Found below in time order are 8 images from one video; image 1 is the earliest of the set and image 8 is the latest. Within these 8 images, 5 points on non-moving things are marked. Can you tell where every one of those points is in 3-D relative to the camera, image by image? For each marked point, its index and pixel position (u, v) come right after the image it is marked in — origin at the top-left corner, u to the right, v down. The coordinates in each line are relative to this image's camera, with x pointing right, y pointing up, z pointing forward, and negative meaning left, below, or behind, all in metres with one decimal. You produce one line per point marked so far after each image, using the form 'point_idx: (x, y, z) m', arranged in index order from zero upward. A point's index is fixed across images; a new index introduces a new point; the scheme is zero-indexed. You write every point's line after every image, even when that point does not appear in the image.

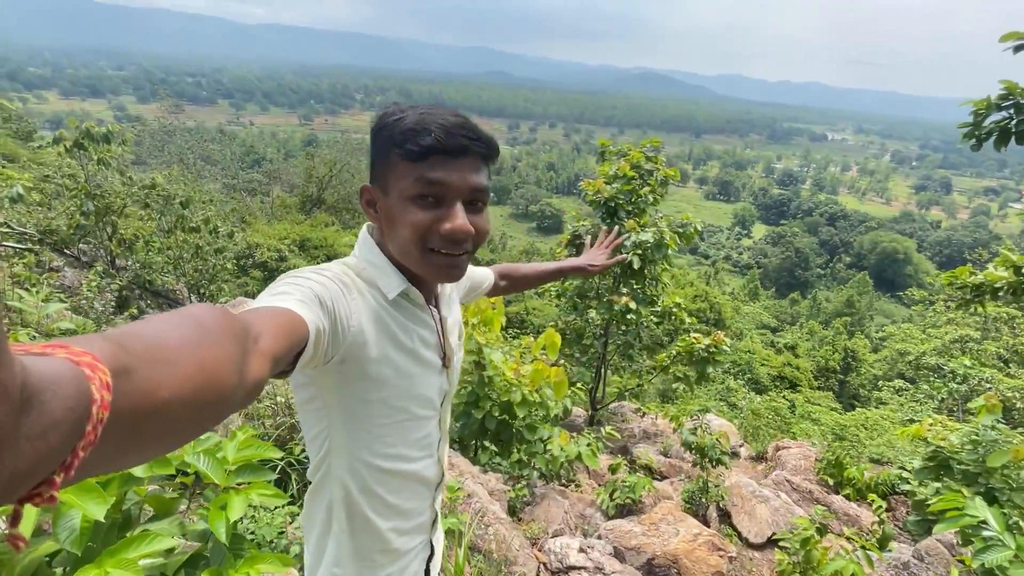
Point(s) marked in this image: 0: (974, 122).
0: (+3.8, +1.4, +4.0) m
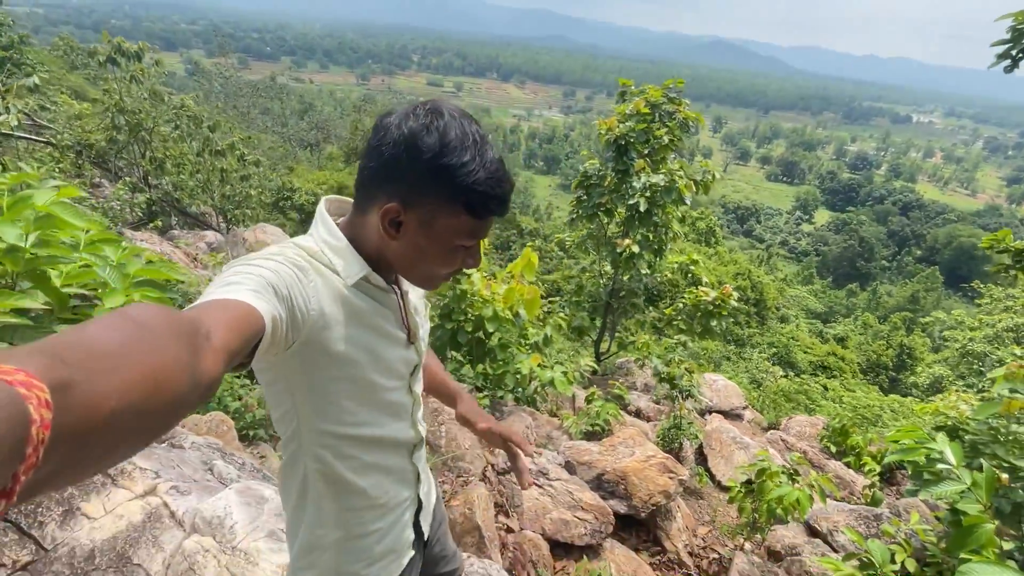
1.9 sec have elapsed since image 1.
0: (+3.7, +1.8, +3.5) m
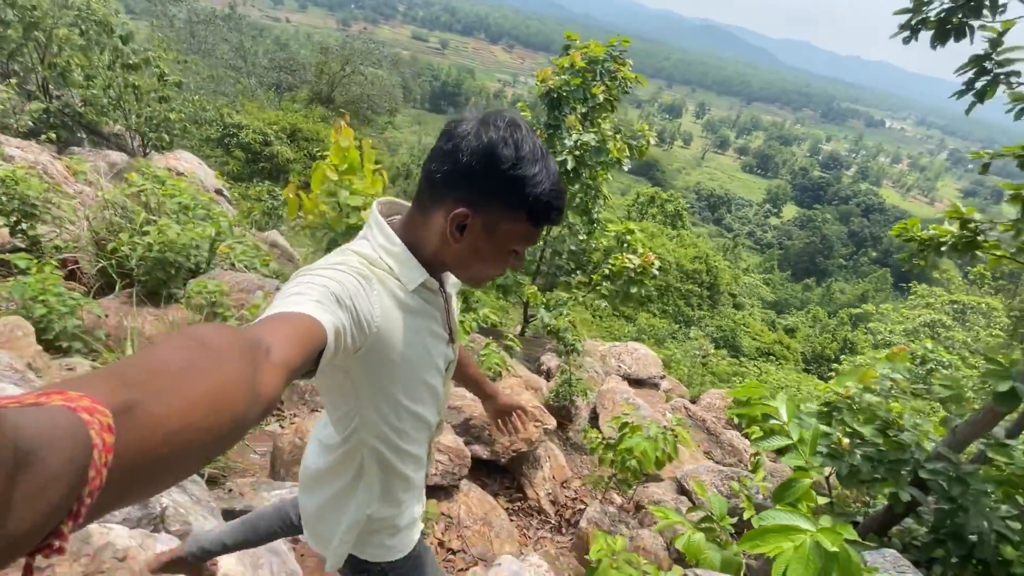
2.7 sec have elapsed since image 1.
0: (+2.9, +2.0, +3.5) m
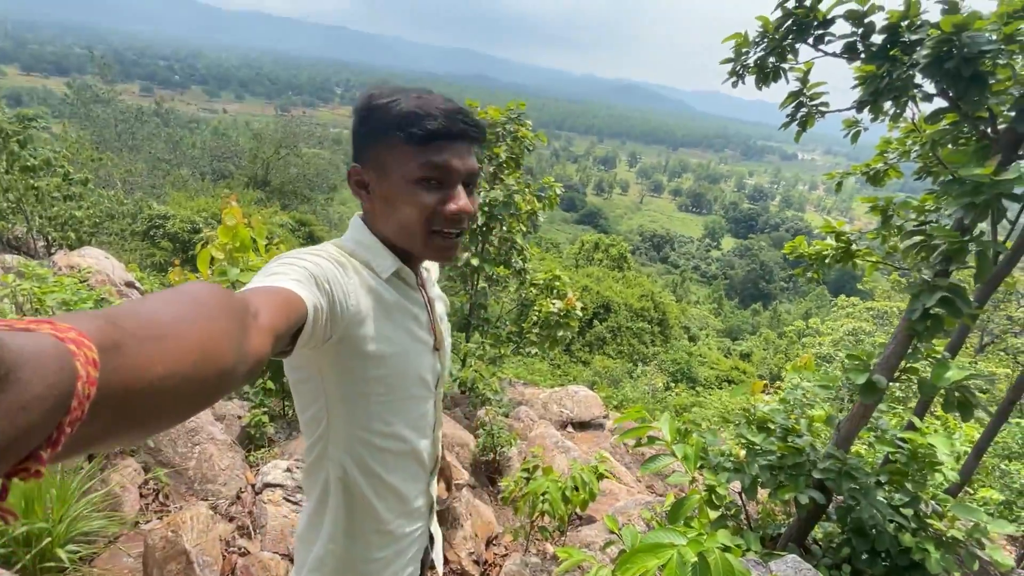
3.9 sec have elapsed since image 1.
0: (+1.9, +1.9, +4.0) m
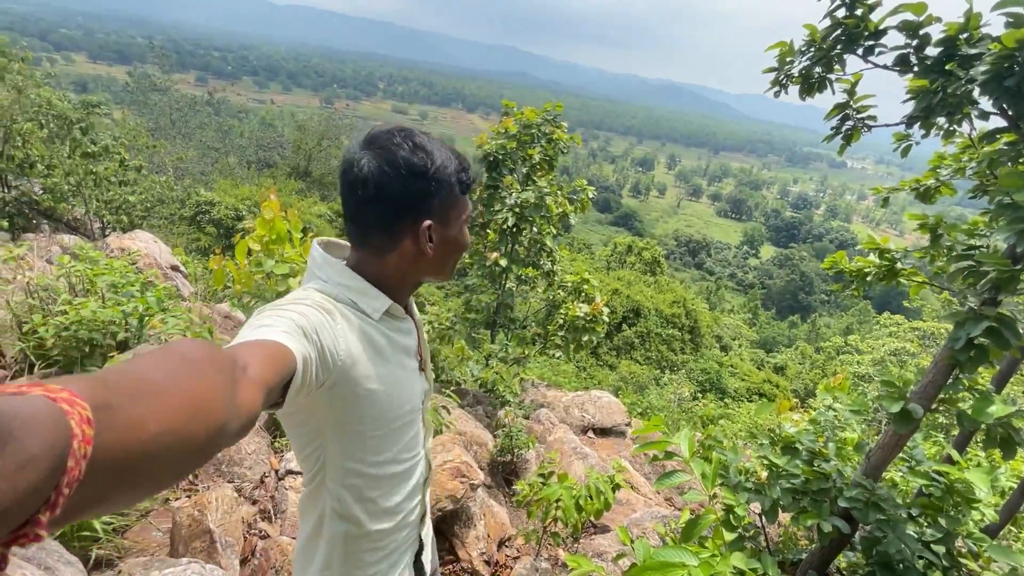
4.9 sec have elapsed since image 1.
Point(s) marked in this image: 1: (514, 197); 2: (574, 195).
0: (+2.1, +1.8, +3.9) m
1: (0.0, +1.3, +6.8) m
2: (+1.0, +1.5, +7.8) m
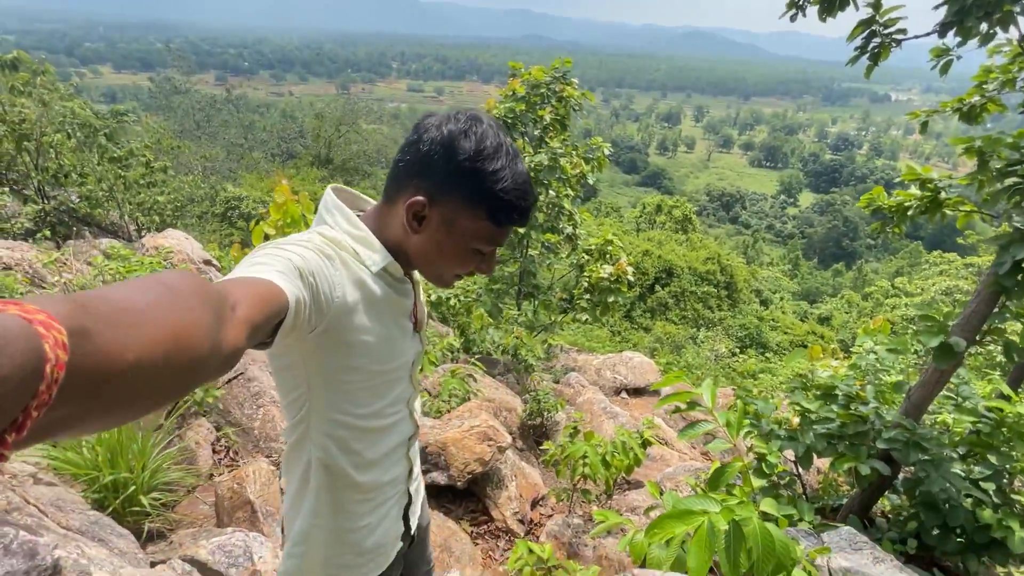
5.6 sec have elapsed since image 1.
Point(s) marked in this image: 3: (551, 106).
0: (+2.1, +2.2, +3.6) m
1: (+0.2, +1.8, +6.7) m
2: (+1.2, +2.1, +7.6) m
3: (+0.6, +2.6, +7.0) m
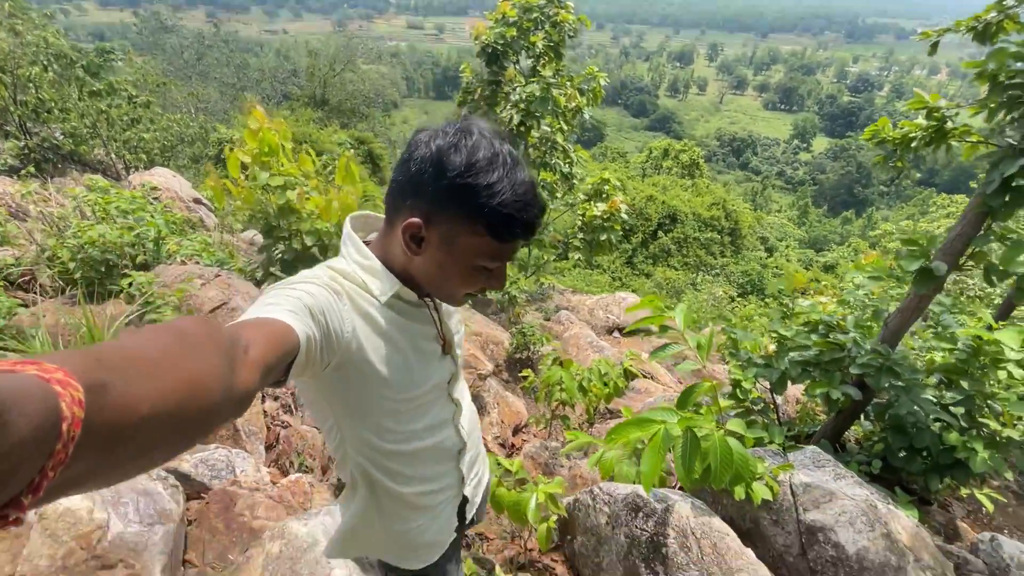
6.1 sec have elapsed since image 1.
0: (+1.9, +2.7, +3.2) m
1: (+0.1, +2.6, +6.4) m
2: (+1.1, +3.1, +7.3) m
3: (+0.4, +3.5, +6.6) m
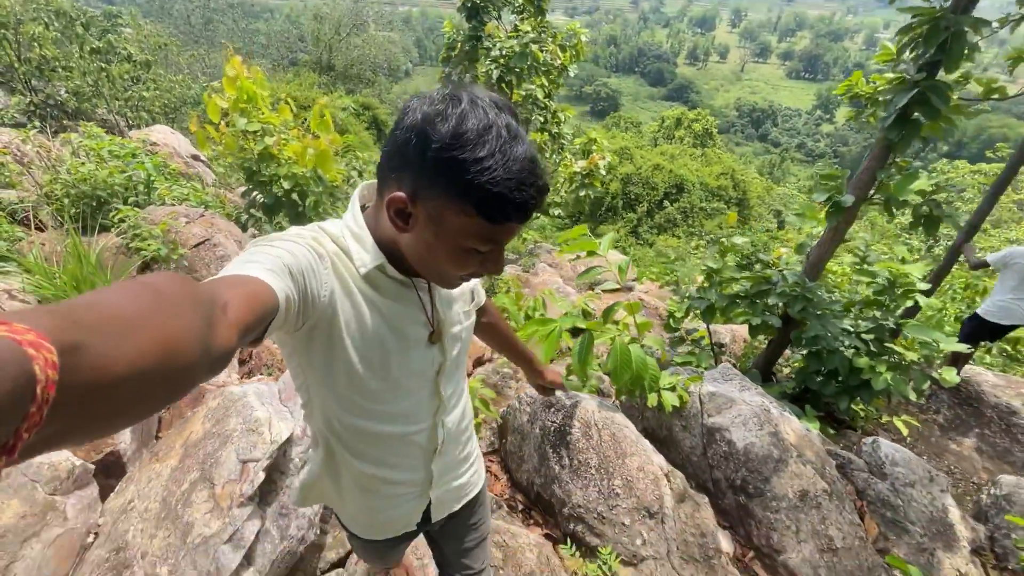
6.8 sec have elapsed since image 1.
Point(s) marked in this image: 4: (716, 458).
0: (+1.6, +3.2, +3.3) m
1: (-0.2, +3.3, +6.5) m
2: (+0.9, +3.8, +7.4) m
3: (+0.2, +4.2, +6.7) m
4: (+1.2, -1.0, +2.8) m
